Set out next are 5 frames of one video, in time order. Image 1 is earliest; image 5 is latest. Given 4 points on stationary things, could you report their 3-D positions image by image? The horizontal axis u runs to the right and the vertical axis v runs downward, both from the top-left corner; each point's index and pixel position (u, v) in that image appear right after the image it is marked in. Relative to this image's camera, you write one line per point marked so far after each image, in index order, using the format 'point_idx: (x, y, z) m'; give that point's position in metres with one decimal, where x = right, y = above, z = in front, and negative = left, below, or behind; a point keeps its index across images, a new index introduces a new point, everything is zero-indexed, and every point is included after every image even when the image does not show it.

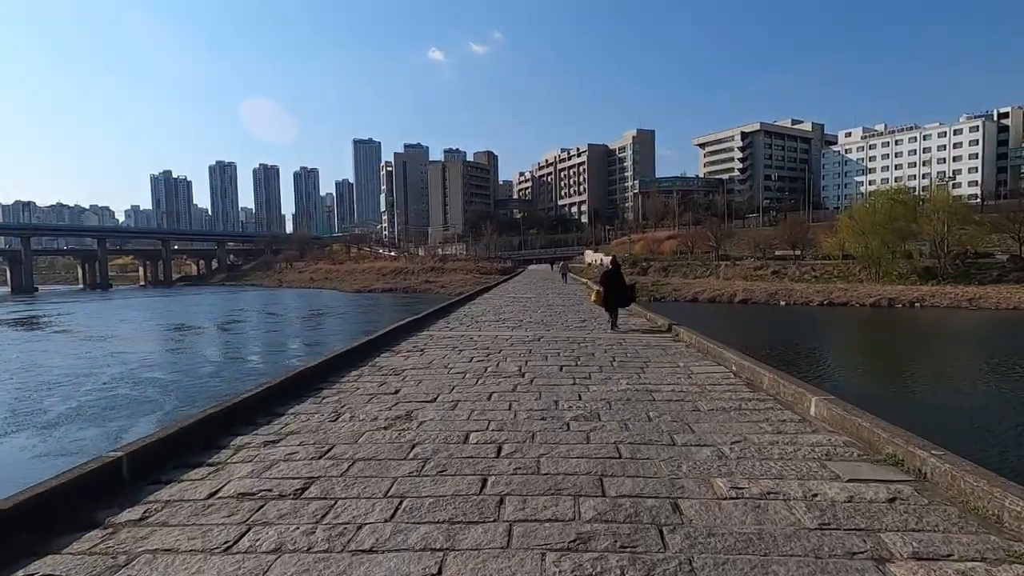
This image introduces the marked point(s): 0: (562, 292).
0: (+1.4, -0.3, +16.5) m
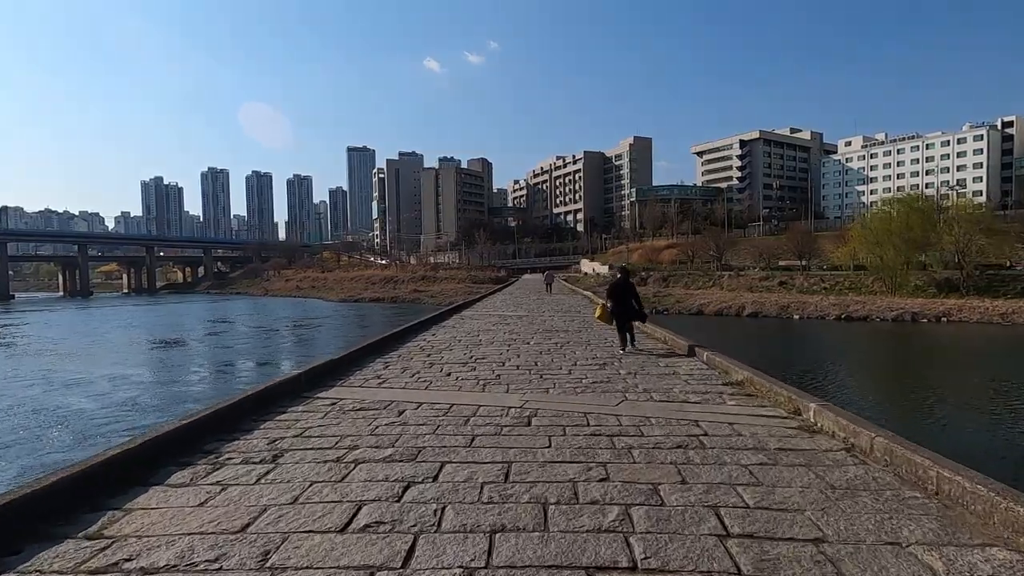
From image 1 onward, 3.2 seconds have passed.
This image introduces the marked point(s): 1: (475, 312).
0: (+1.2, -0.6, +14.4) m
1: (-1.0, -0.7, +15.6) m
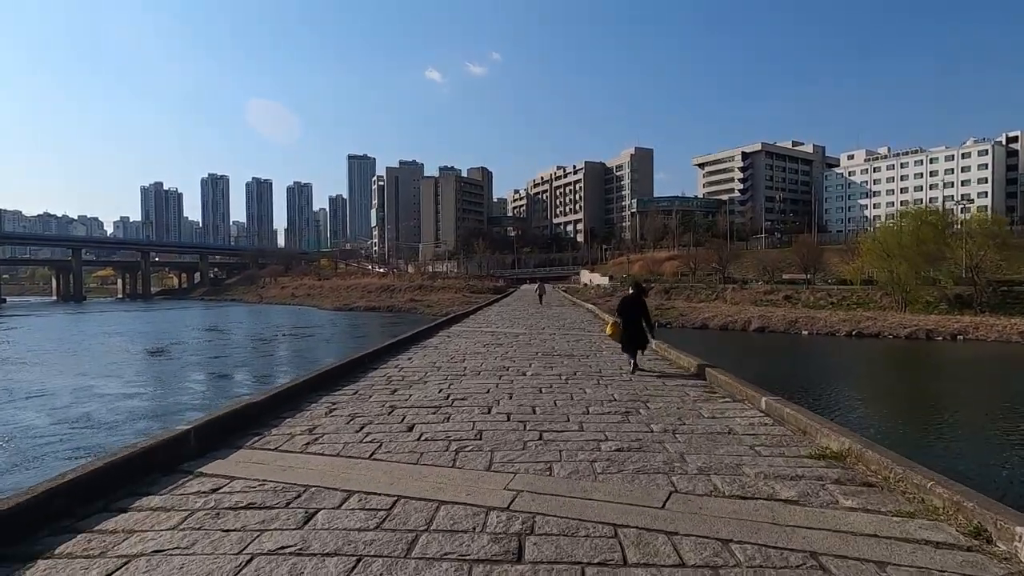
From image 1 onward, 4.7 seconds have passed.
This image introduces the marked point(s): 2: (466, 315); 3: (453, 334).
0: (+1.1, -0.9, +13.5) m
1: (-1.1, -1.0, +14.6) m
2: (-1.5, -0.9, +19.4) m
3: (-1.2, -1.0, +12.5) m
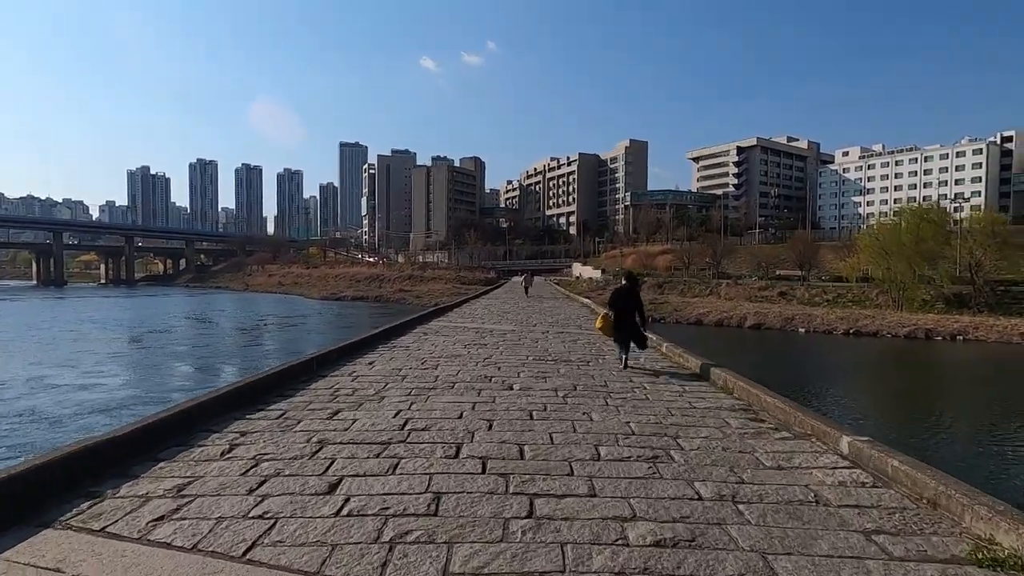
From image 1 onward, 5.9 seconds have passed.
0: (+0.9, -0.7, +12.7) m
1: (-1.4, -0.7, +13.8) m
2: (-1.8, -0.6, +18.6) m
3: (-1.5, -0.8, +11.7) m
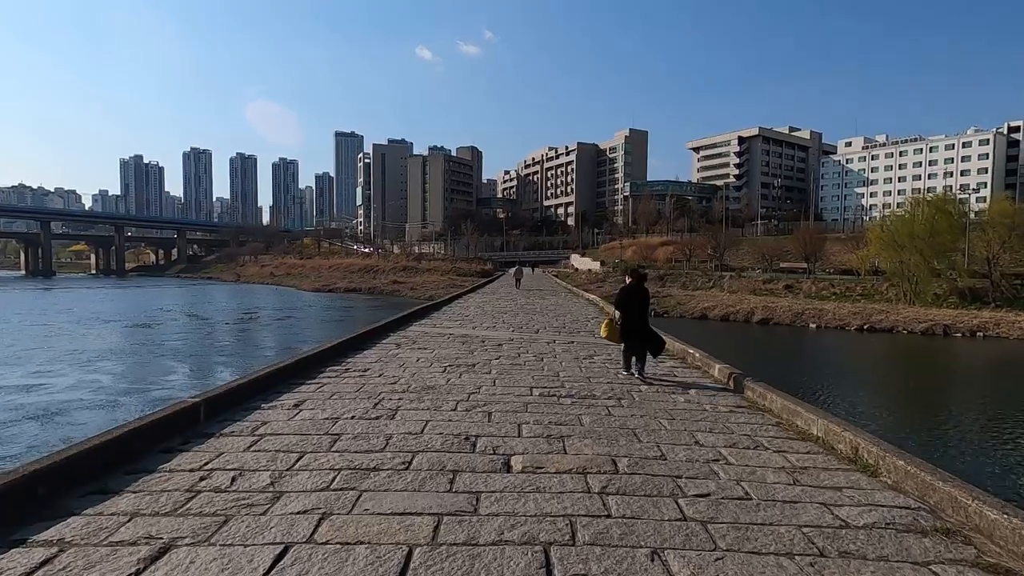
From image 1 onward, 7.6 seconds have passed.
0: (+0.8, -0.6, +11.5) m
1: (-1.4, -0.6, +12.7) m
2: (-1.9, -0.4, +17.4) m
3: (-1.5, -0.7, +10.5) m
